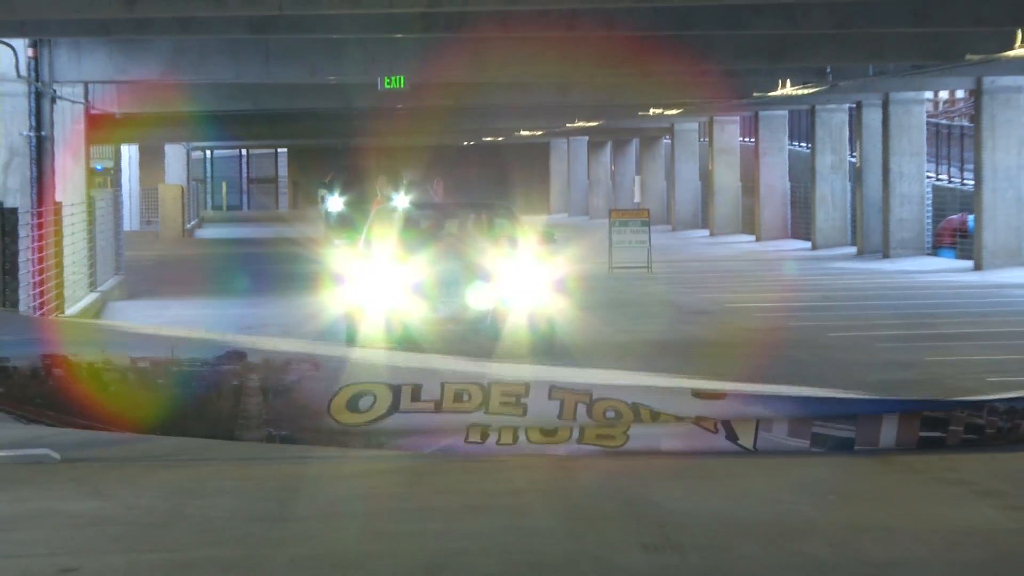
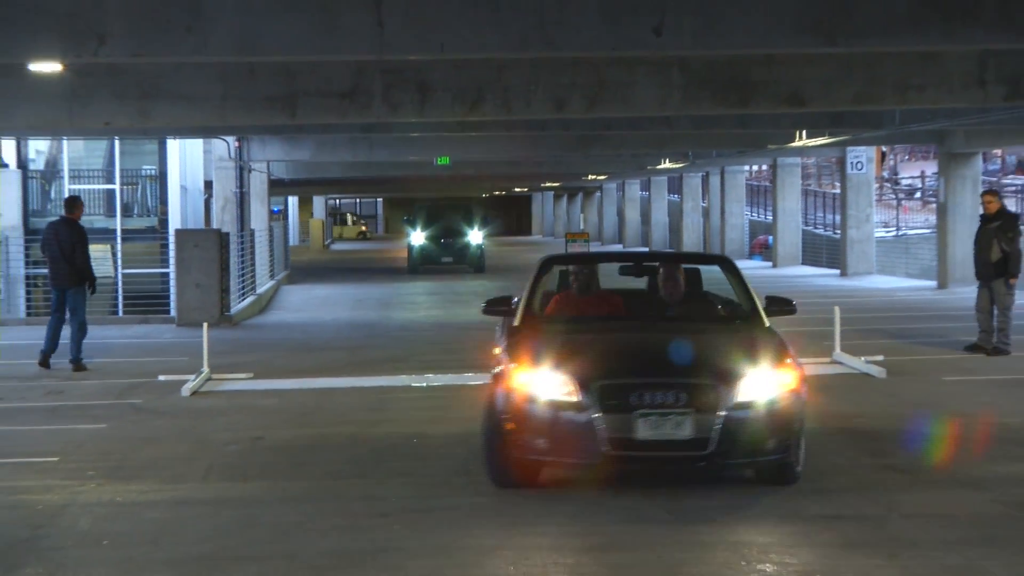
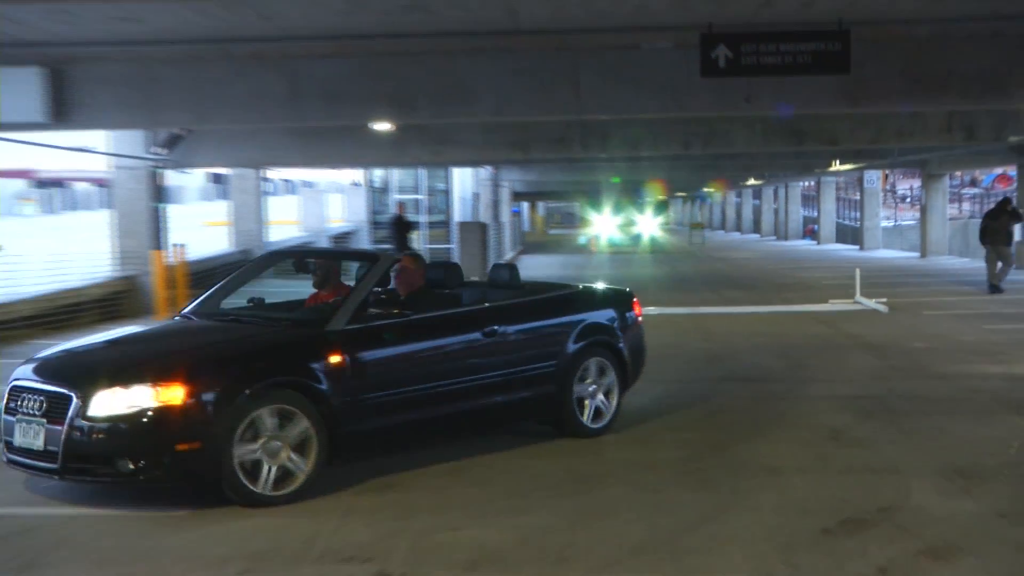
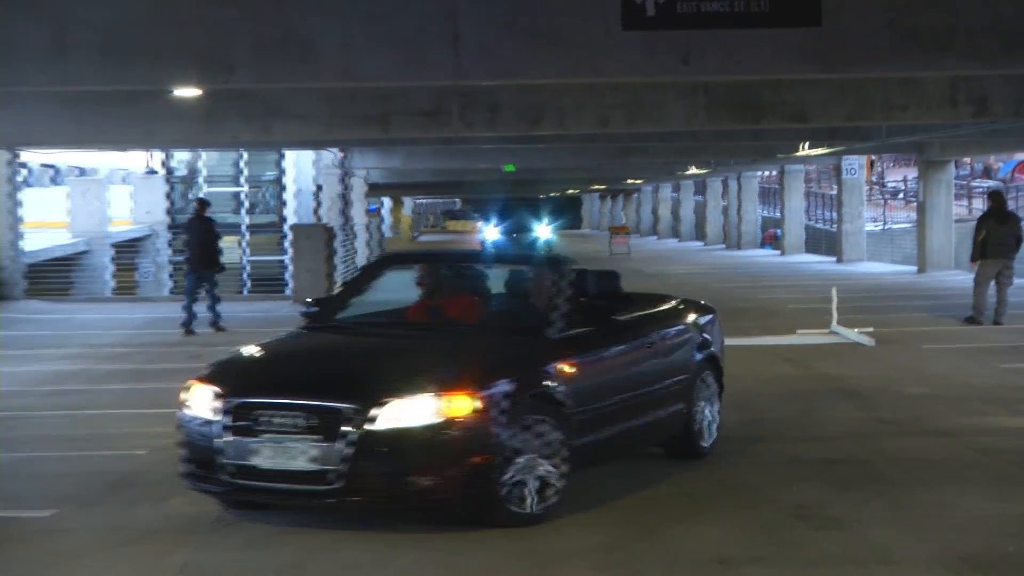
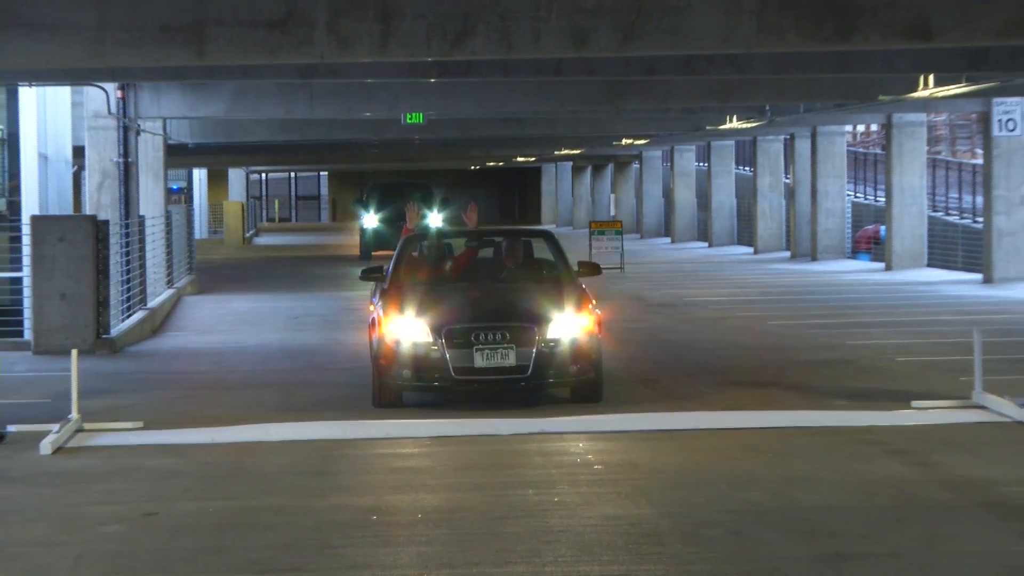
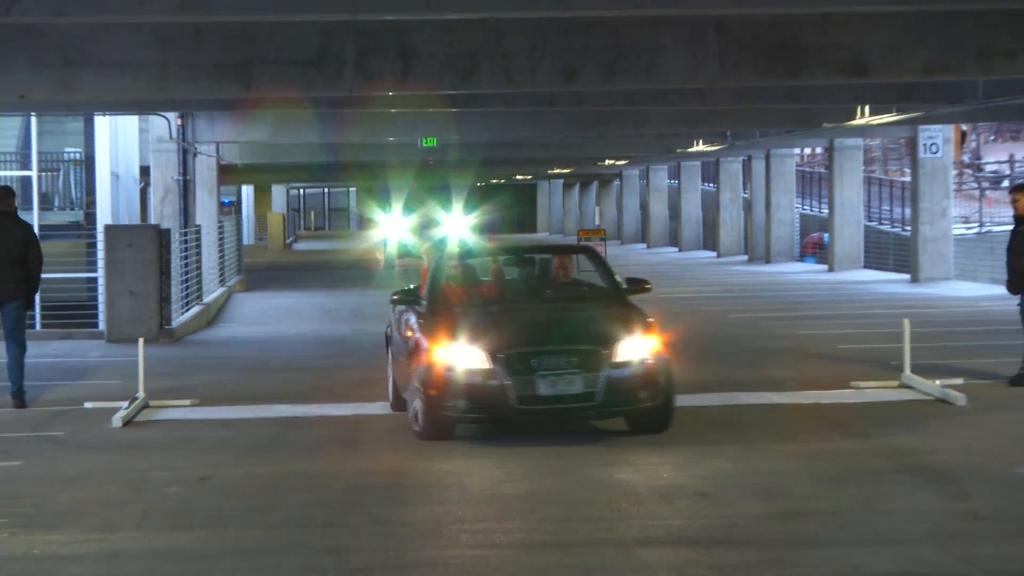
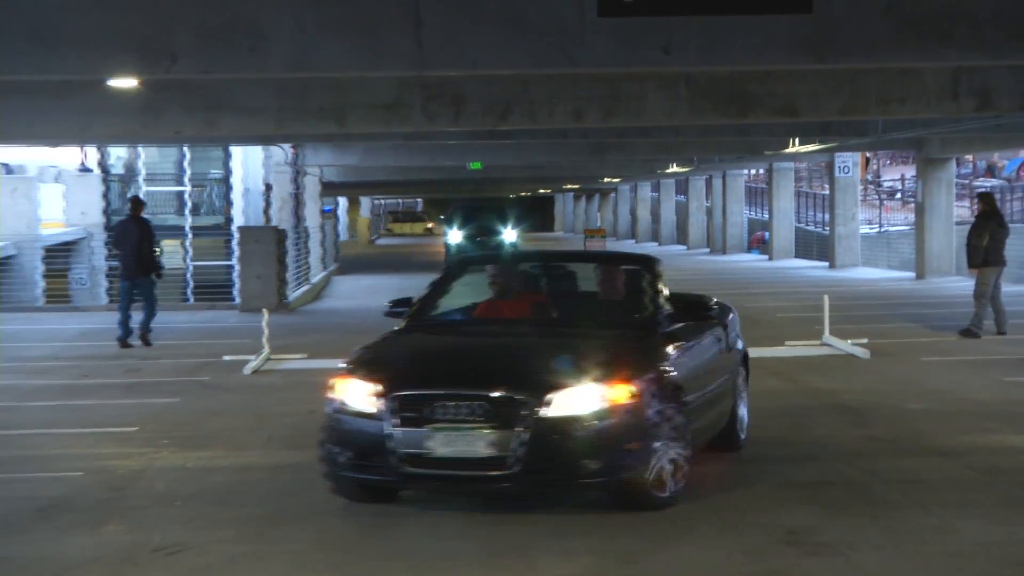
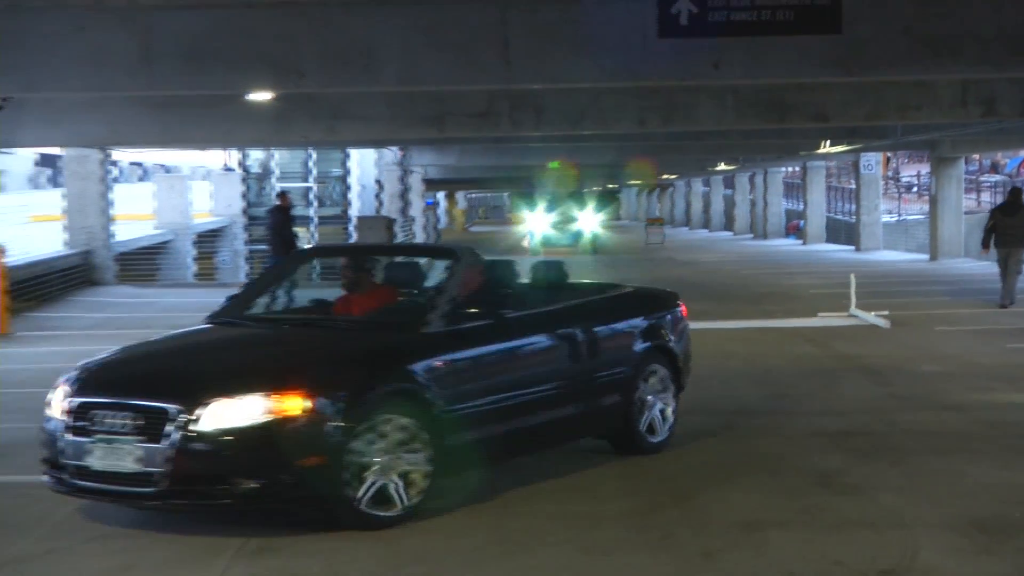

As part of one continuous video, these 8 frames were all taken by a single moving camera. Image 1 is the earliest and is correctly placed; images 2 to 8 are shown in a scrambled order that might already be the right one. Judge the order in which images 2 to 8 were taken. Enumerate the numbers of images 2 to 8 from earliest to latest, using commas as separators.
5, 6, 2, 7, 4, 8, 3
